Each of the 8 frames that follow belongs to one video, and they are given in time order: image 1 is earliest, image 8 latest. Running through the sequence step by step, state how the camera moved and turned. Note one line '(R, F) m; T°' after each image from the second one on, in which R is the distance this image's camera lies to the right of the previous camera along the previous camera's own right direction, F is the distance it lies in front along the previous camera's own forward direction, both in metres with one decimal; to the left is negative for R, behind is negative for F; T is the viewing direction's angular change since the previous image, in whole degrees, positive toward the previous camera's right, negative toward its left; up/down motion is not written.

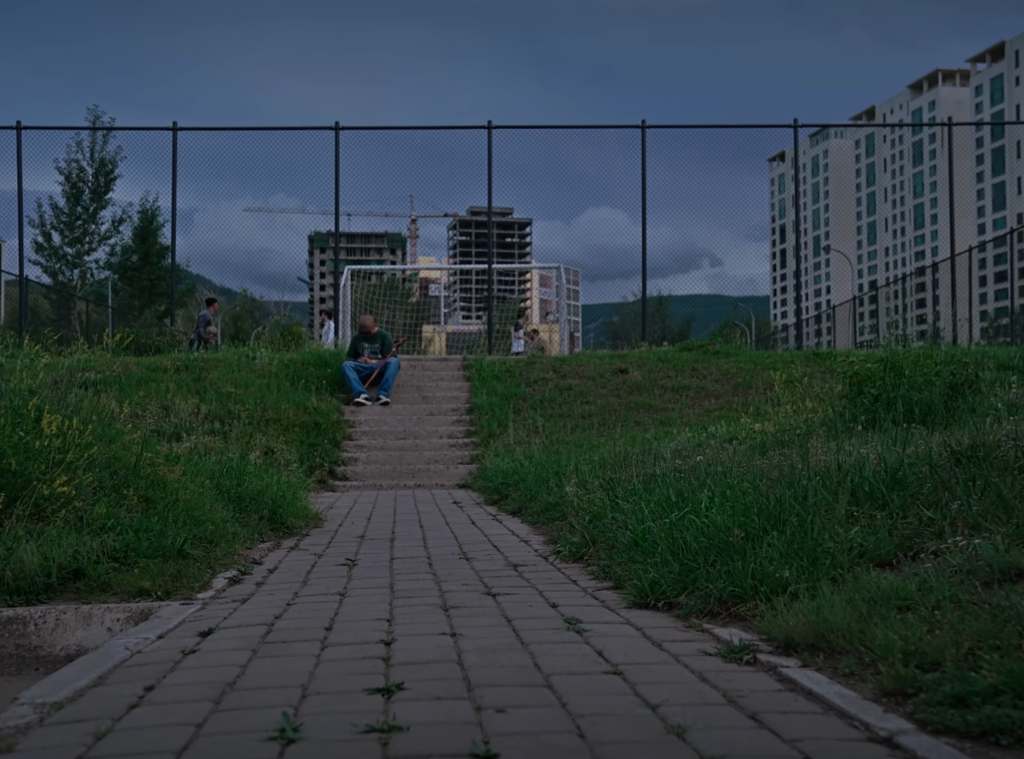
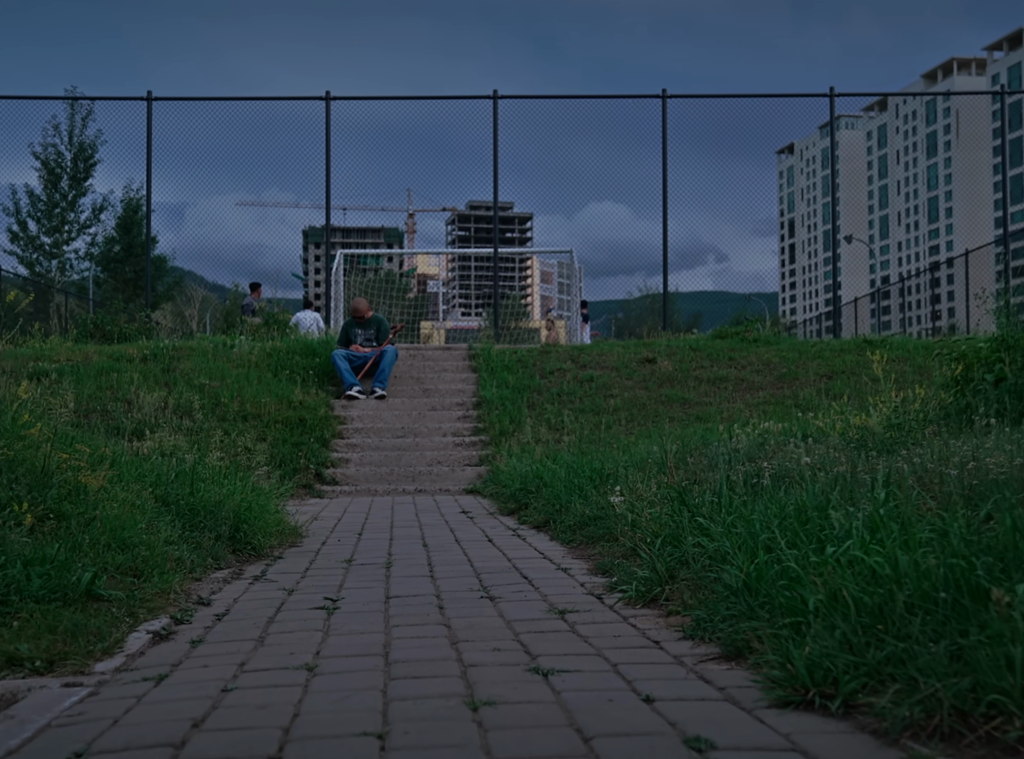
(-0.2, +1.8) m; 0°
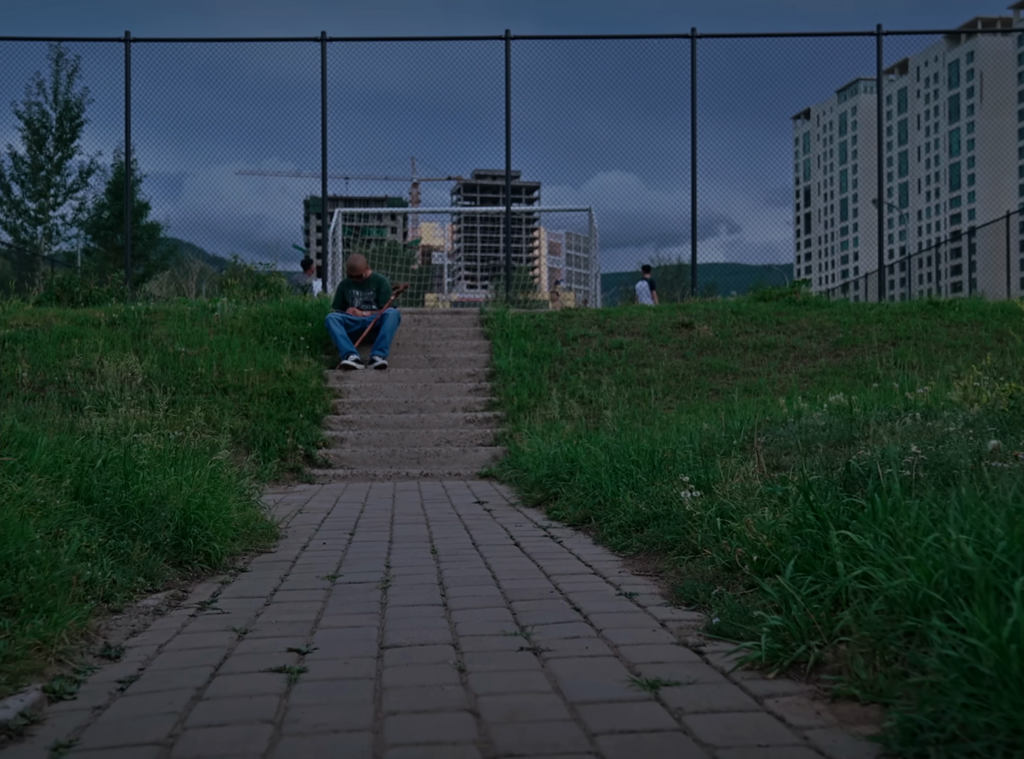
(-0.1, +1.6) m; 0°
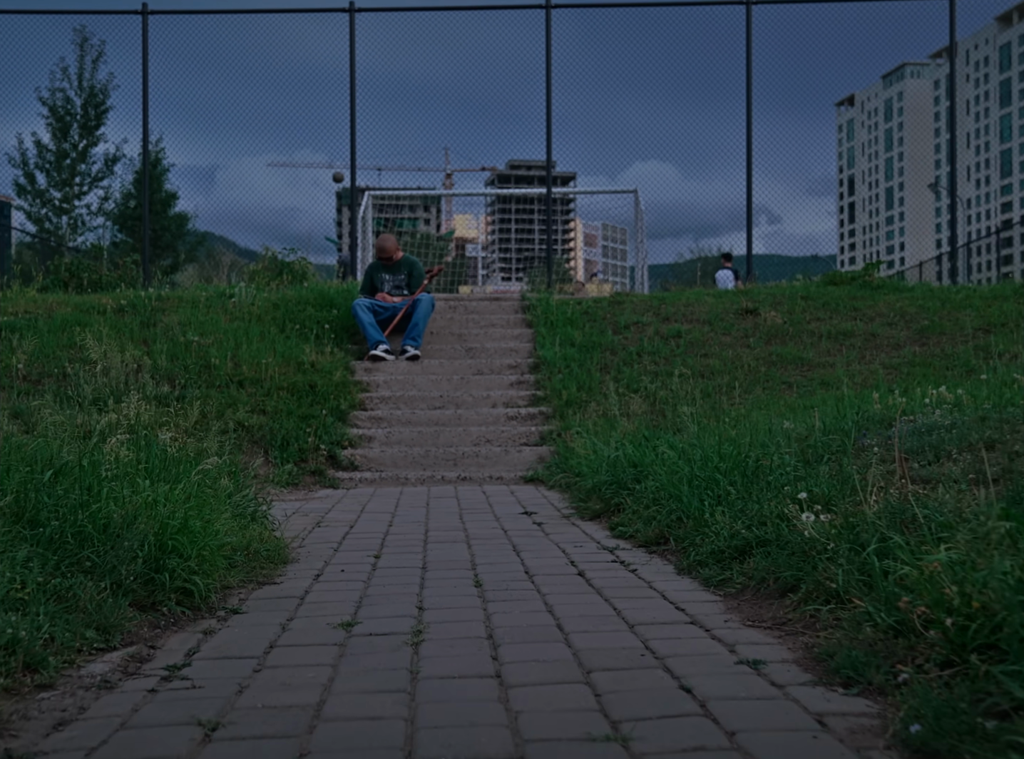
(-0.1, +1.1) m; -2°
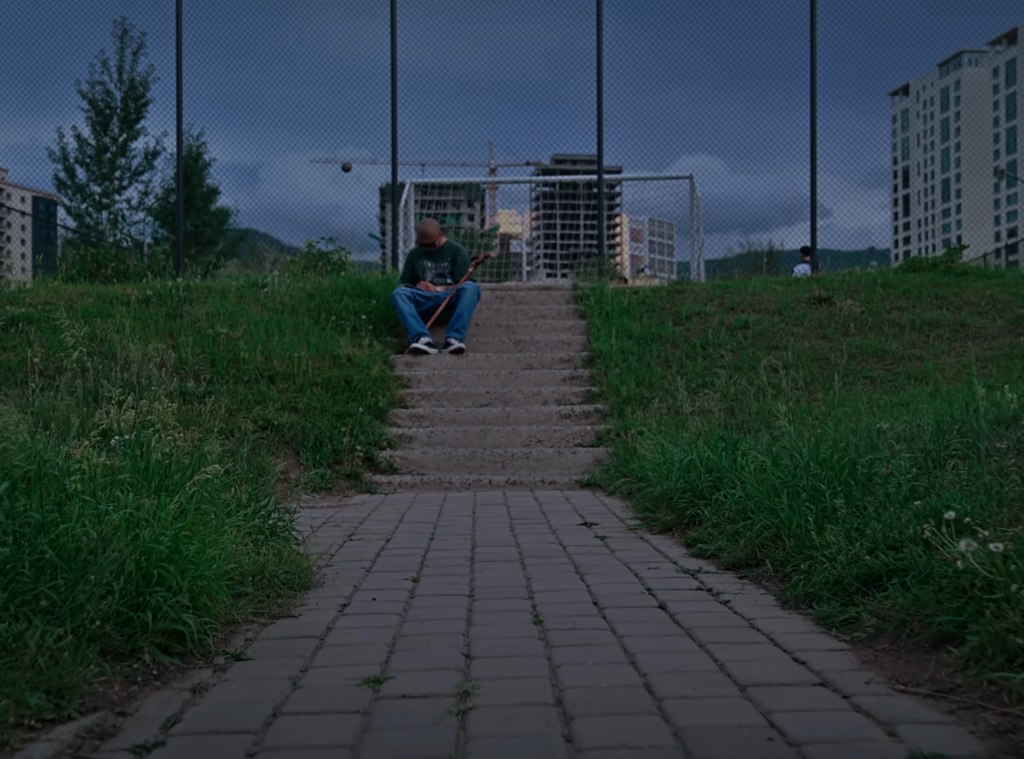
(-0.1, +0.8) m; -2°
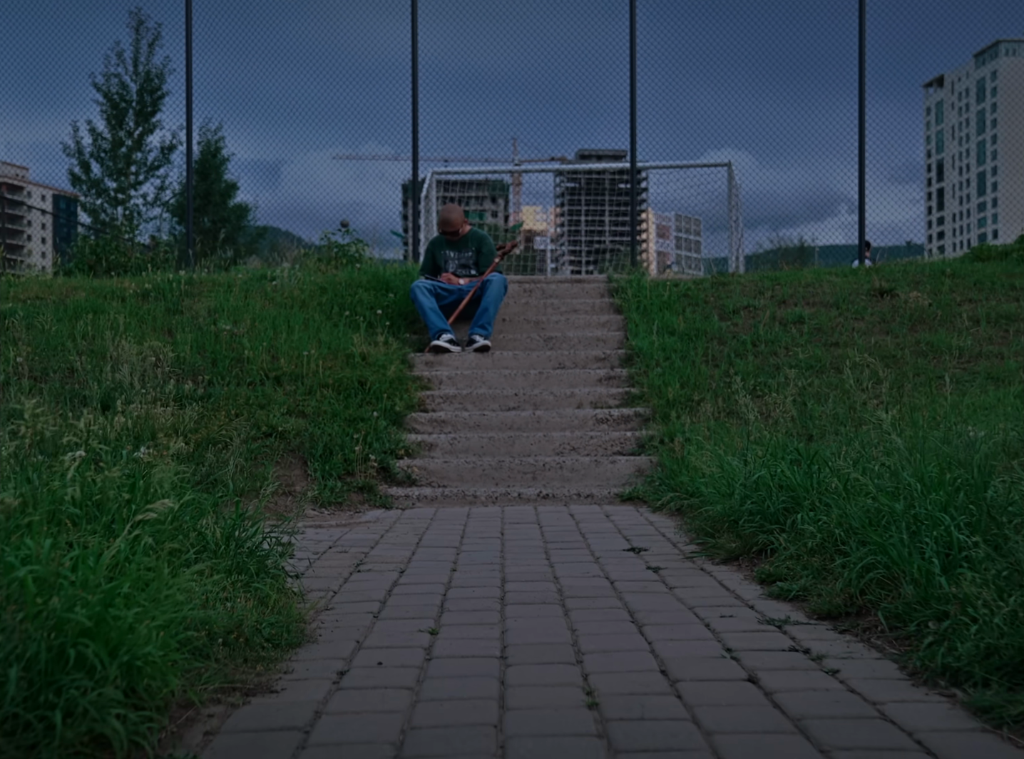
(-0.1, +0.9) m; -1°
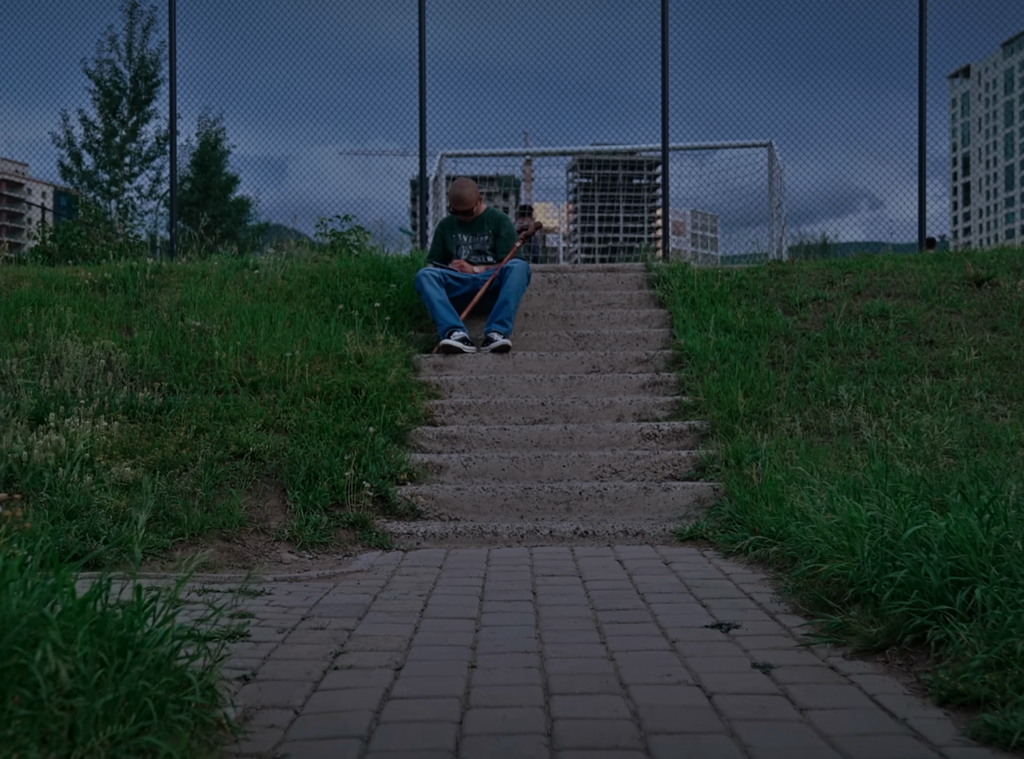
(-0.1, +1.4) m; 0°
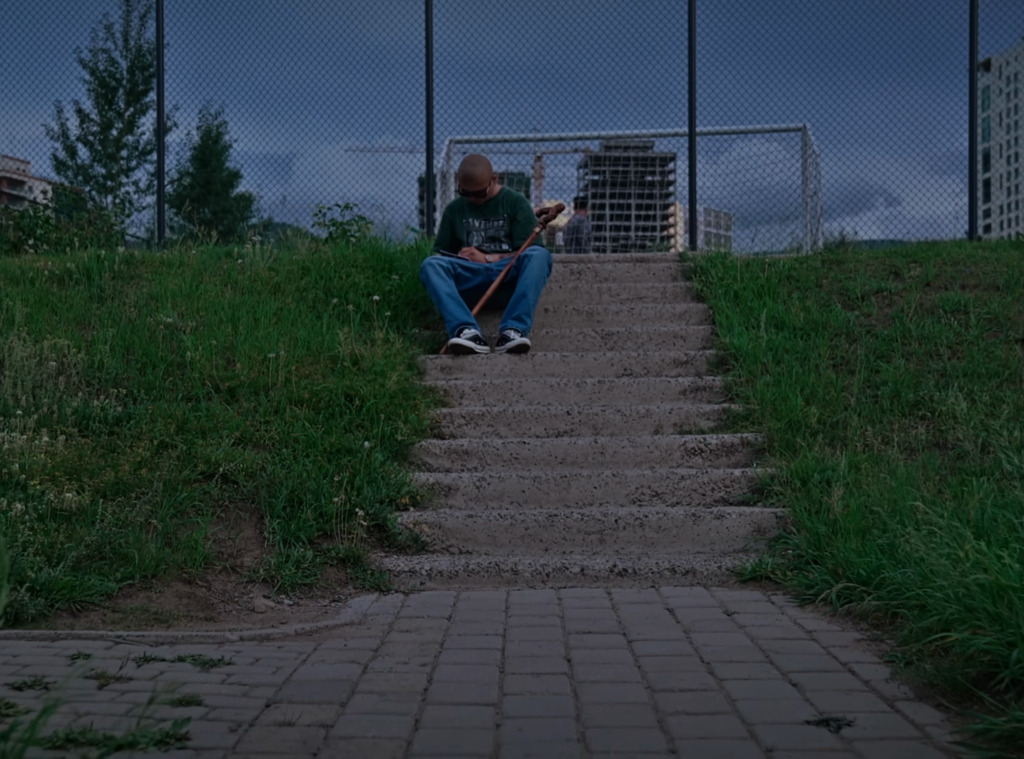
(-0.1, +1.0) m; 0°
